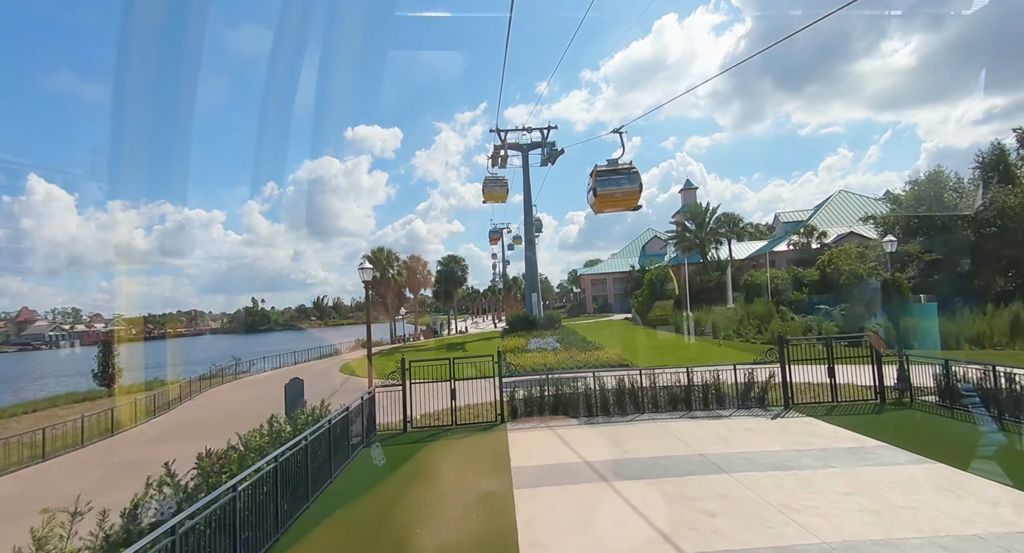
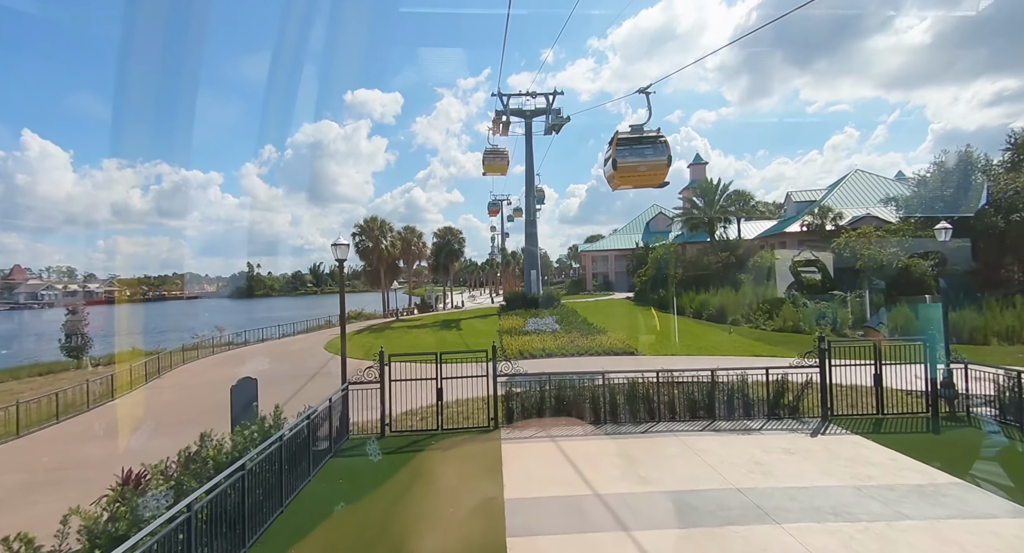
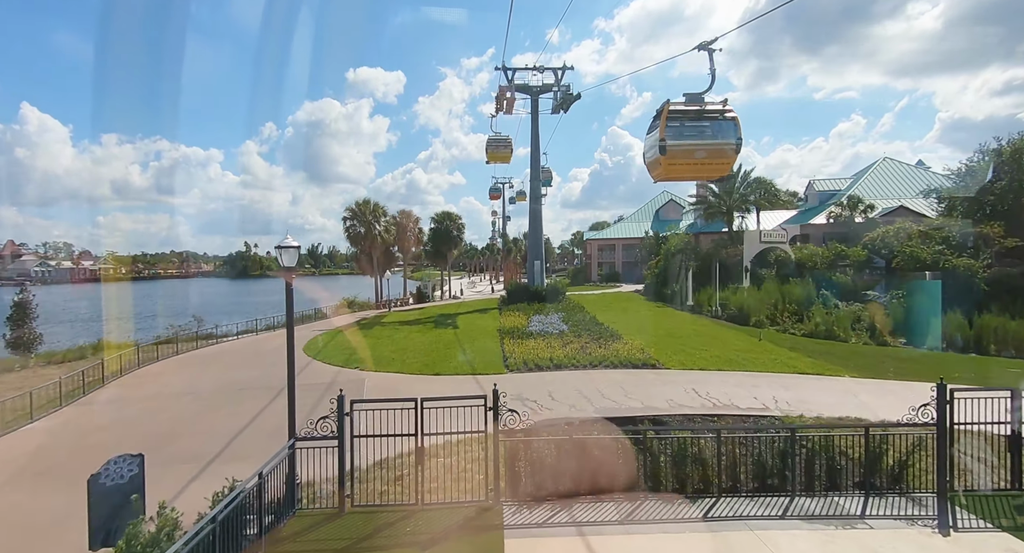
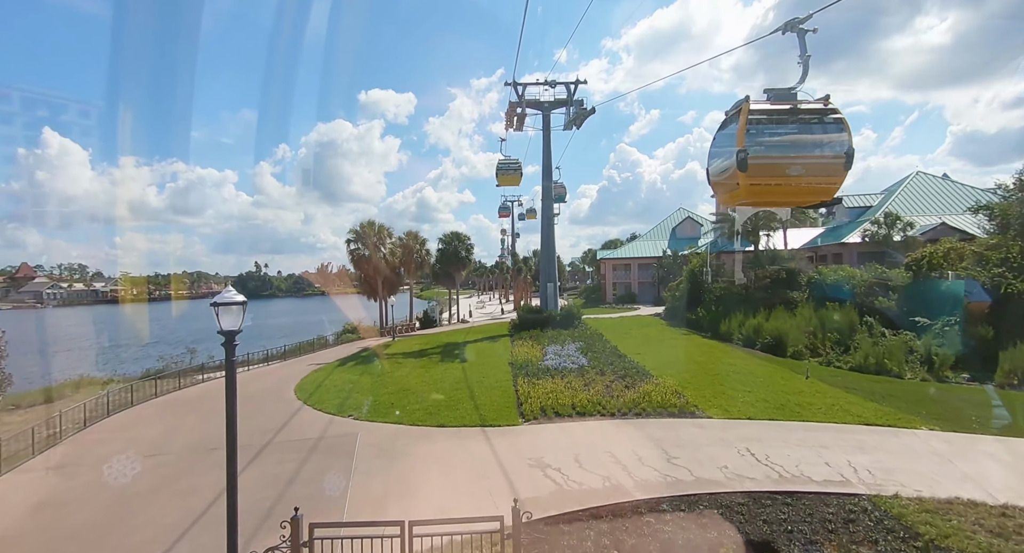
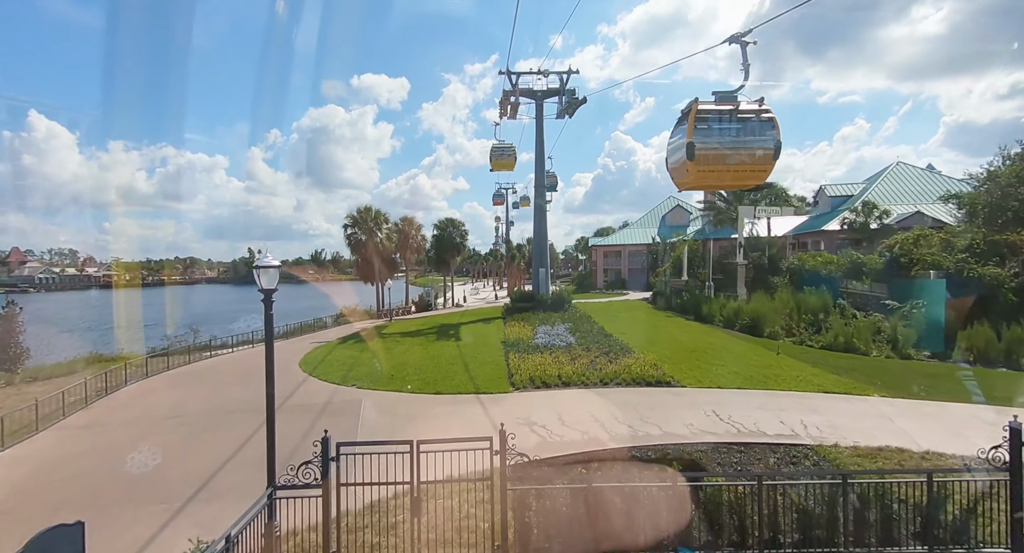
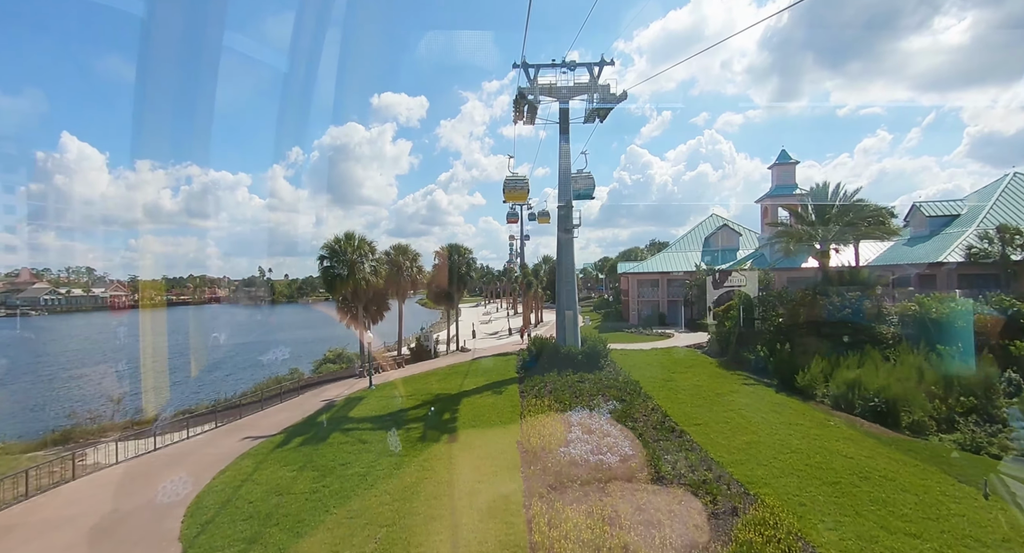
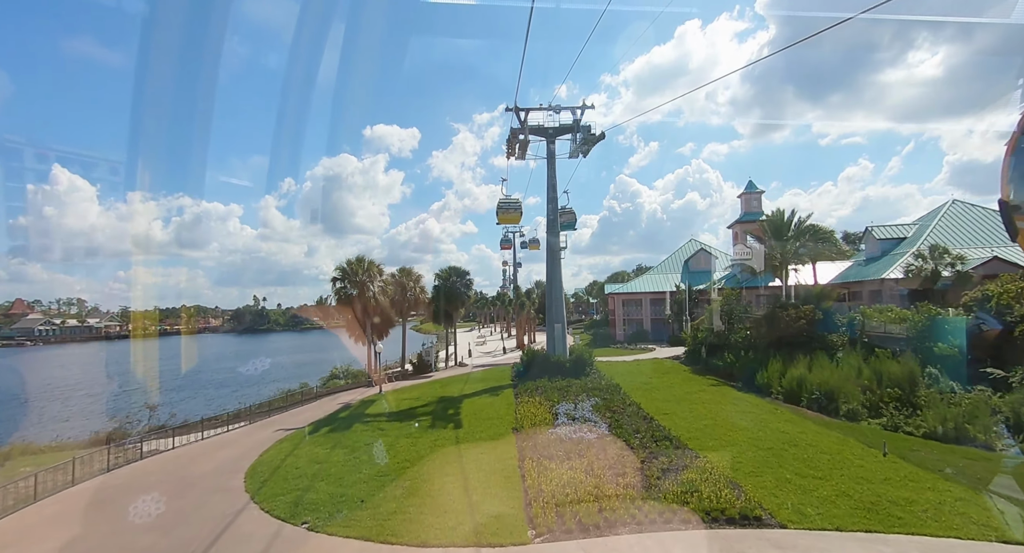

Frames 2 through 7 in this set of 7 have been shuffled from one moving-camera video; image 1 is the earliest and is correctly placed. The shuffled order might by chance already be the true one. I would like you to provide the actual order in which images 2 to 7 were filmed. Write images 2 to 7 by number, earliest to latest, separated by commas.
2, 3, 5, 4, 7, 6
